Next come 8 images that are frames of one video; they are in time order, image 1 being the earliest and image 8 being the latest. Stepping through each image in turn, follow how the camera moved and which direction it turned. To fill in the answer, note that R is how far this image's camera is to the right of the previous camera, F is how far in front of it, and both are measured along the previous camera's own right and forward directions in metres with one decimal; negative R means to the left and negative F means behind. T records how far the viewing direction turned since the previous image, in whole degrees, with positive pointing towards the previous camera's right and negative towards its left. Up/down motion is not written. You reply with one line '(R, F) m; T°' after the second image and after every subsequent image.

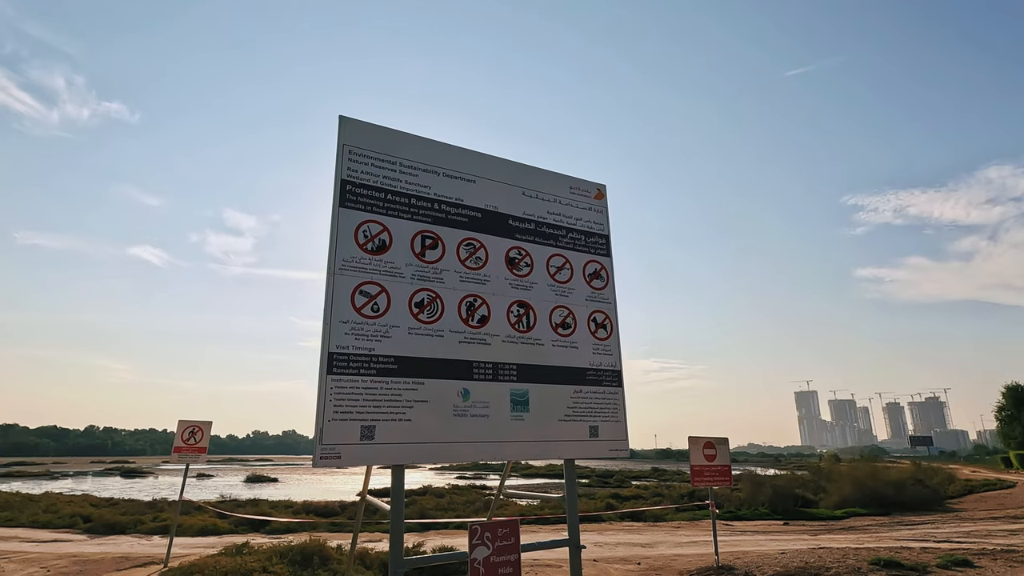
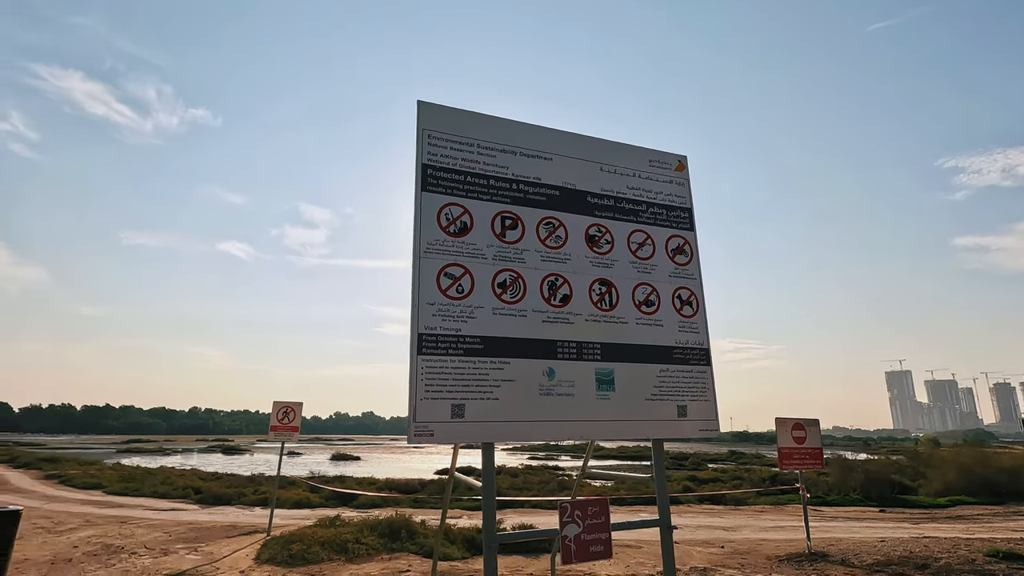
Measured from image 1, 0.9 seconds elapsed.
(-0.2, 0.0) m; -7°
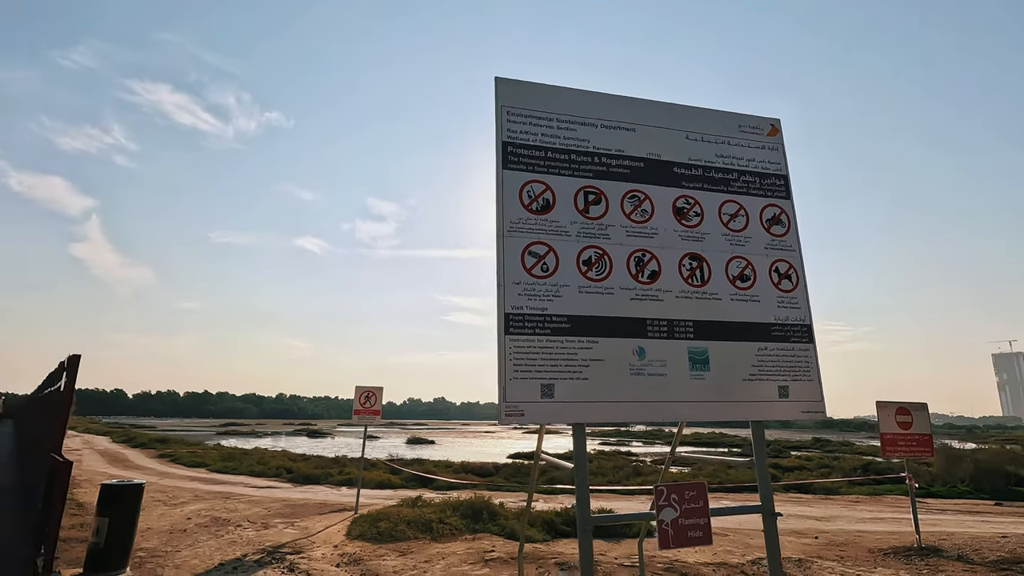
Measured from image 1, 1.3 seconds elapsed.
(-0.2, +0.1) m; -7°
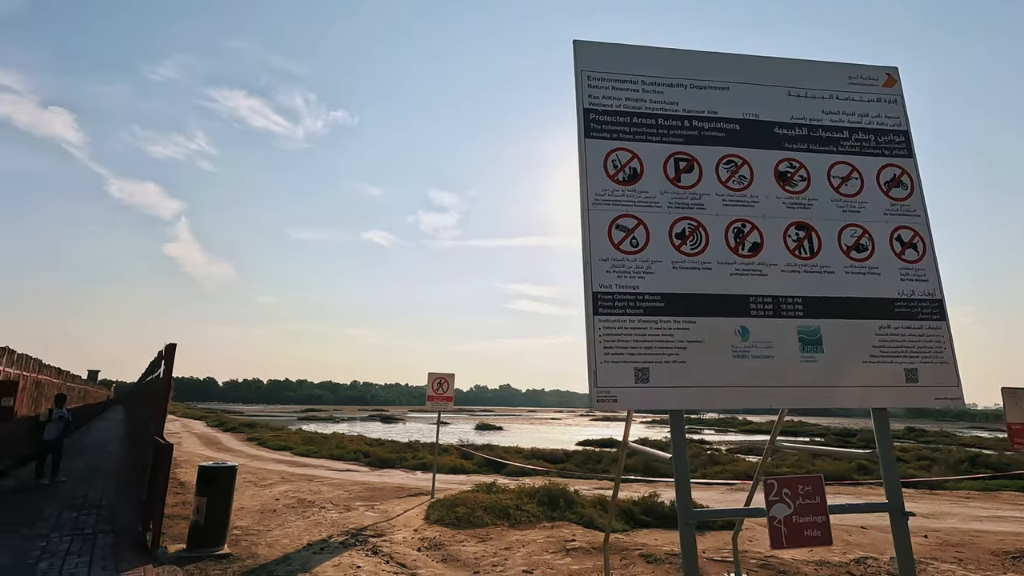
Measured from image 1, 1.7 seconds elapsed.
(-0.2, +0.3) m; -7°
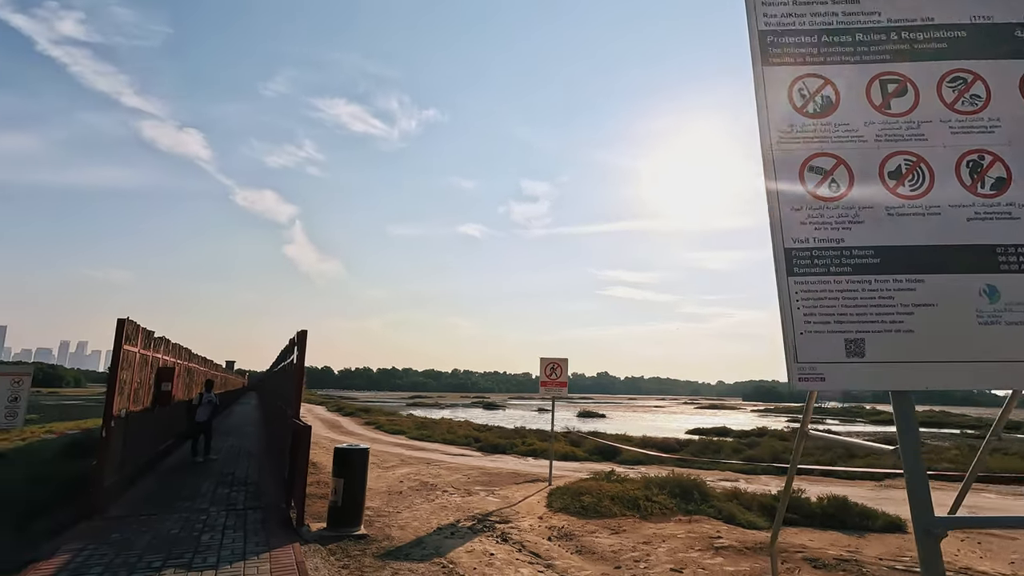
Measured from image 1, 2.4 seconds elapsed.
(-0.5, +0.5) m; -10°
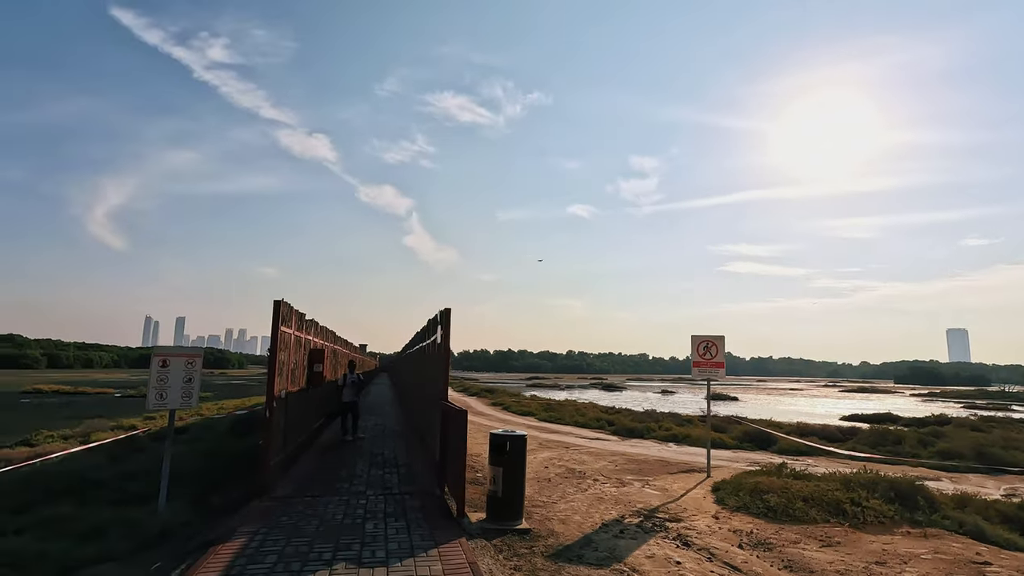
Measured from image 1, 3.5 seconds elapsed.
(-0.9, +1.0) m; -12°
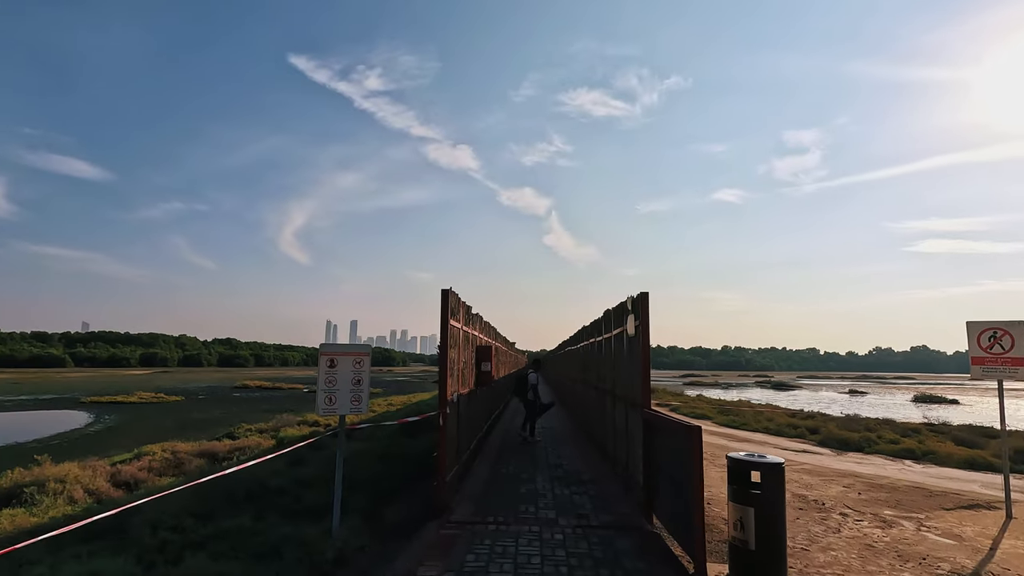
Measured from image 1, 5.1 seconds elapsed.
(-1.0, +1.8) m; -15°
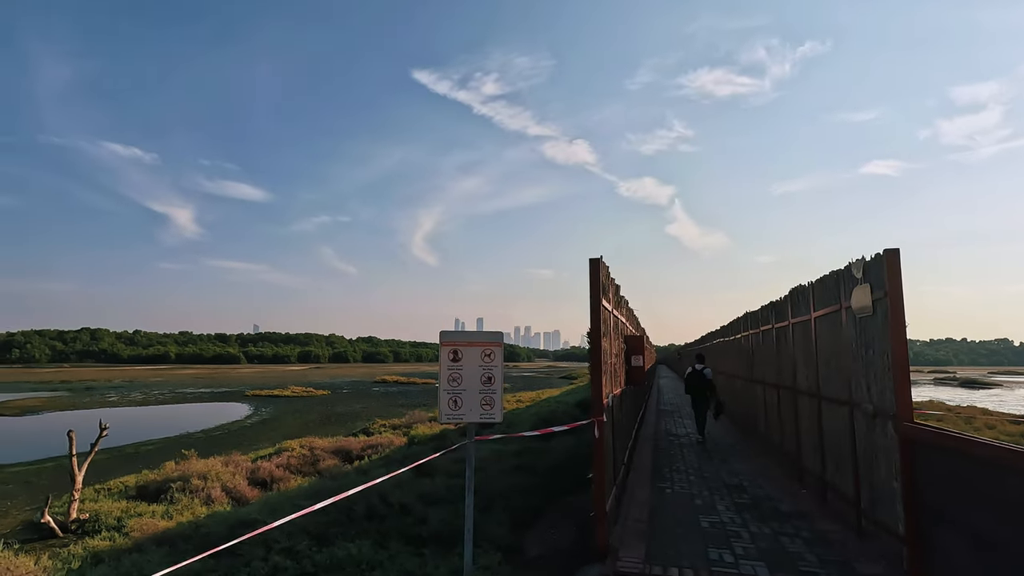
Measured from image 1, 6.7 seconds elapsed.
(-0.6, +1.9) m; -13°
